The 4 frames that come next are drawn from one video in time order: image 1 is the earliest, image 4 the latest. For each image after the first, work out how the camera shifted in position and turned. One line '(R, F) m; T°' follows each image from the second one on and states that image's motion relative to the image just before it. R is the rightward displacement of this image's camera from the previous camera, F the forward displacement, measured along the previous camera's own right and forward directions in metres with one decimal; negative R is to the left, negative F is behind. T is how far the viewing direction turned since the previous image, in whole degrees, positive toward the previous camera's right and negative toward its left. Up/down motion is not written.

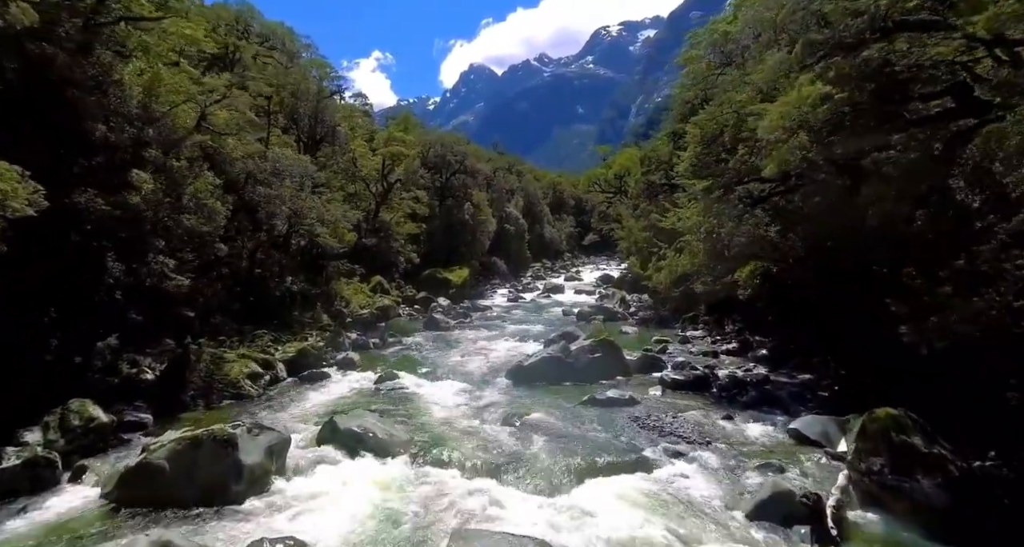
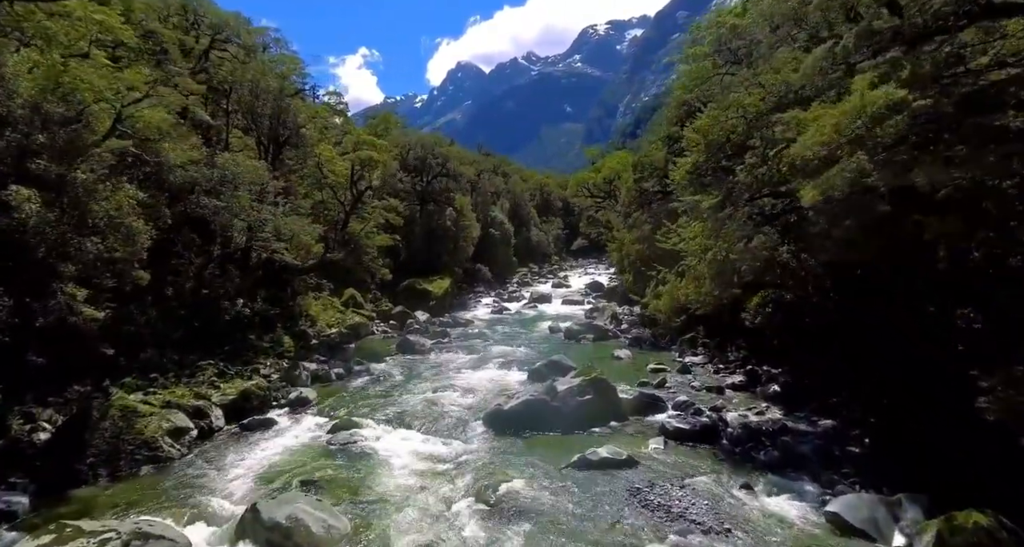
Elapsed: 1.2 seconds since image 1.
(+0.3, +2.8) m; +1°
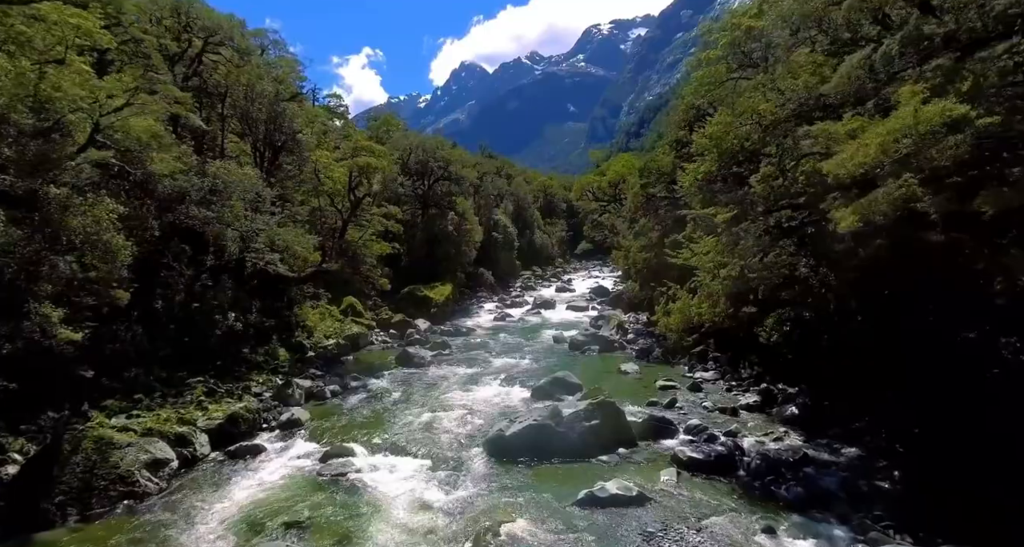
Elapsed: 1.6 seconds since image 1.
(0.0, +1.0) m; 0°
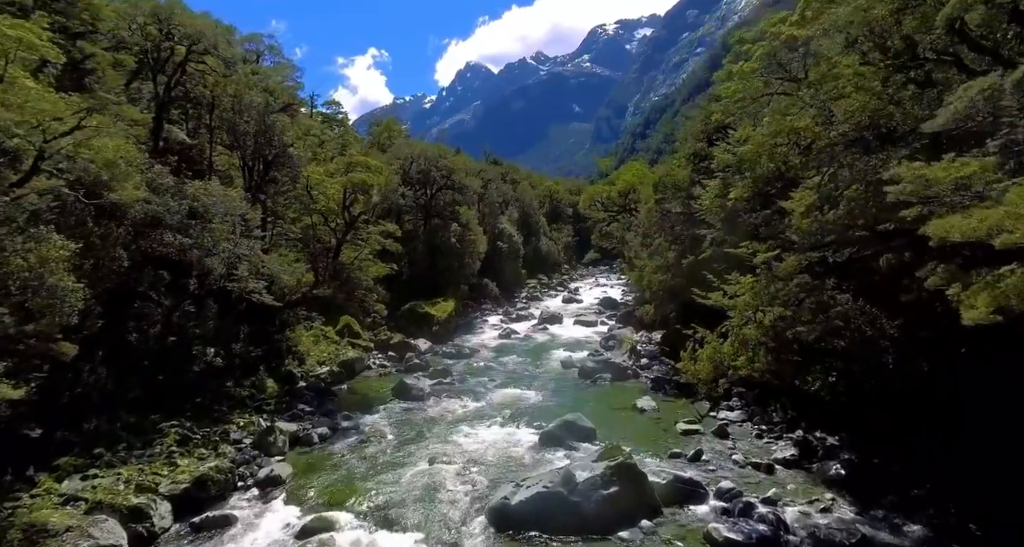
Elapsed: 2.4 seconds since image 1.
(-0.1, +2.1) m; 0°
